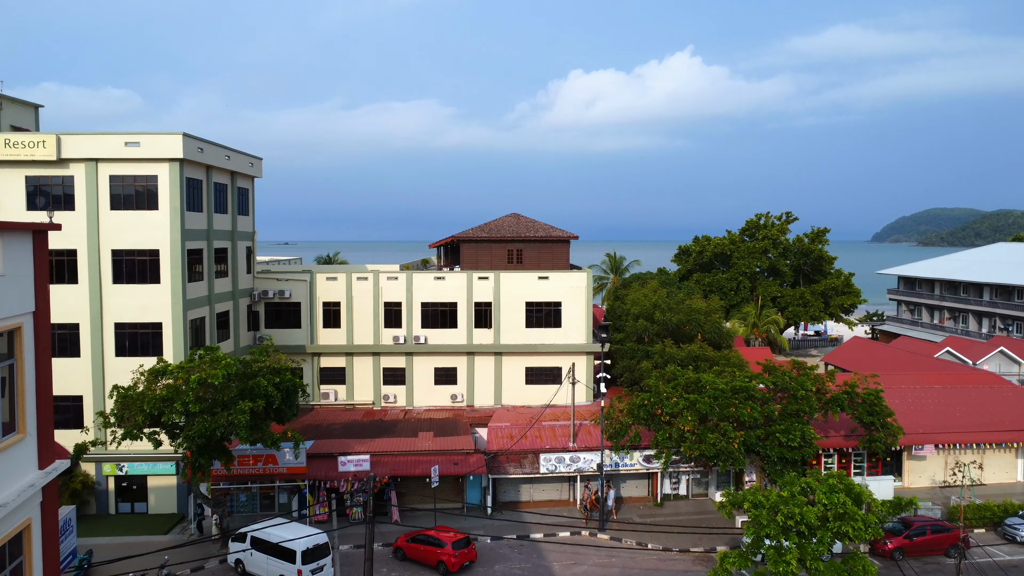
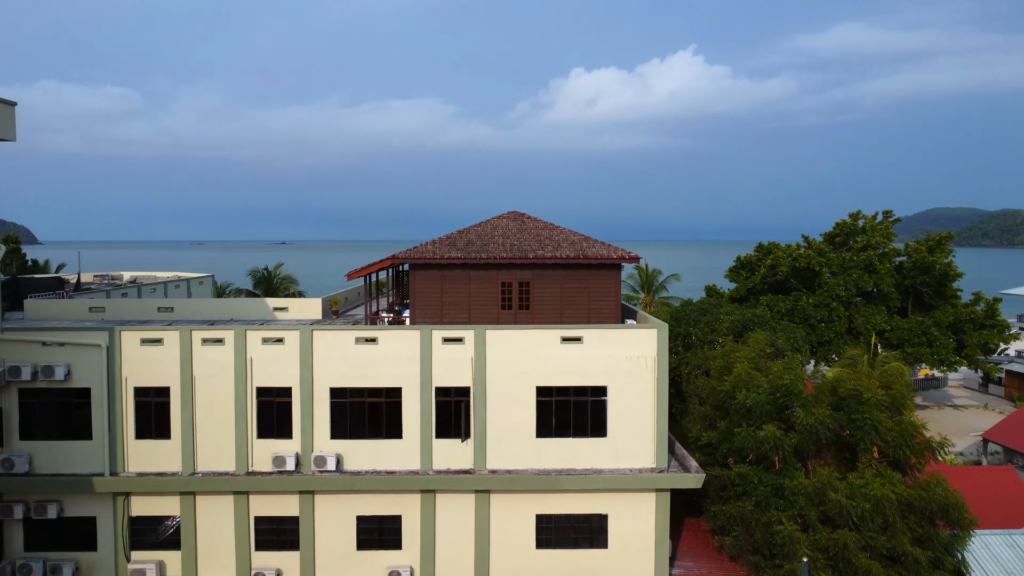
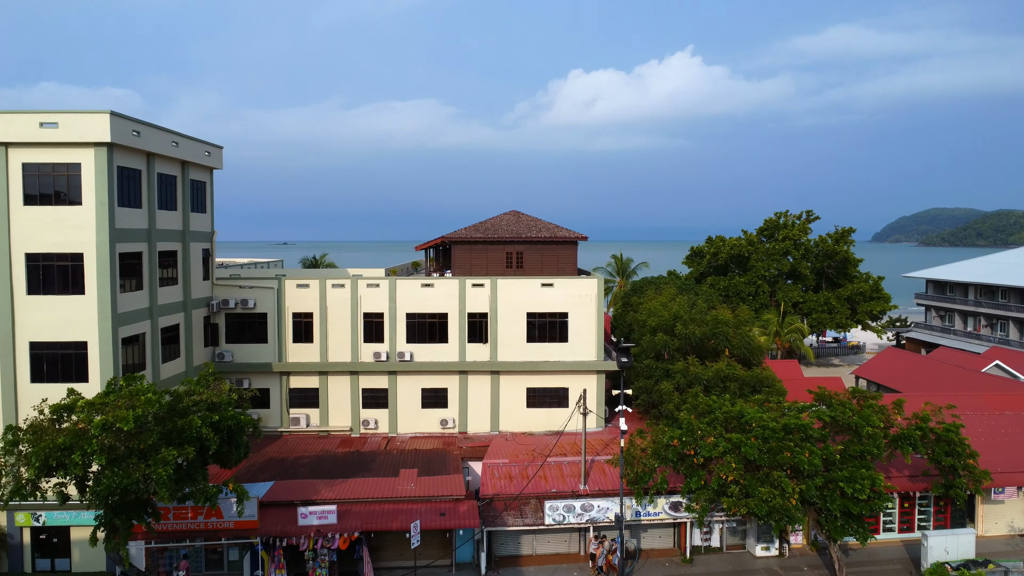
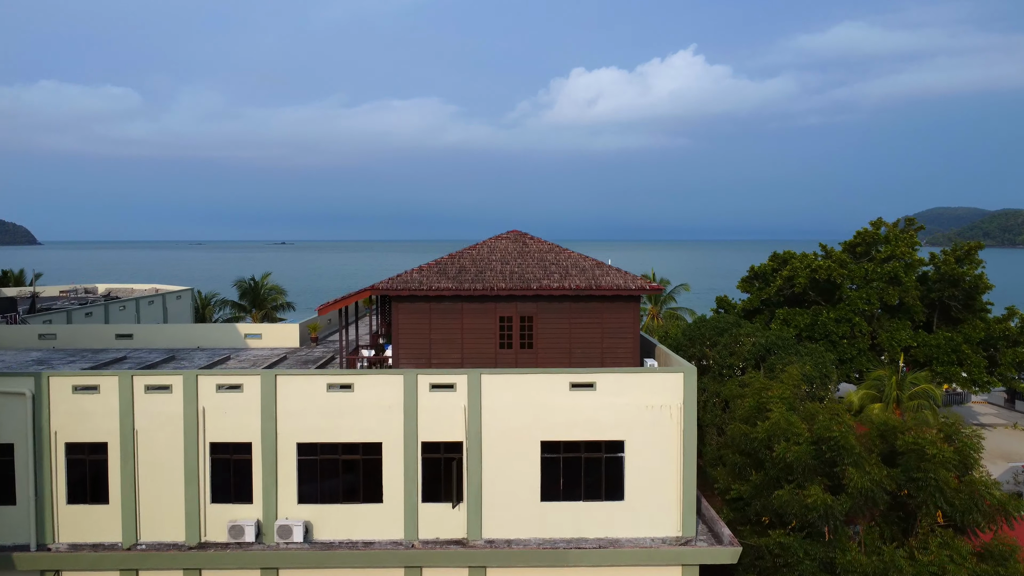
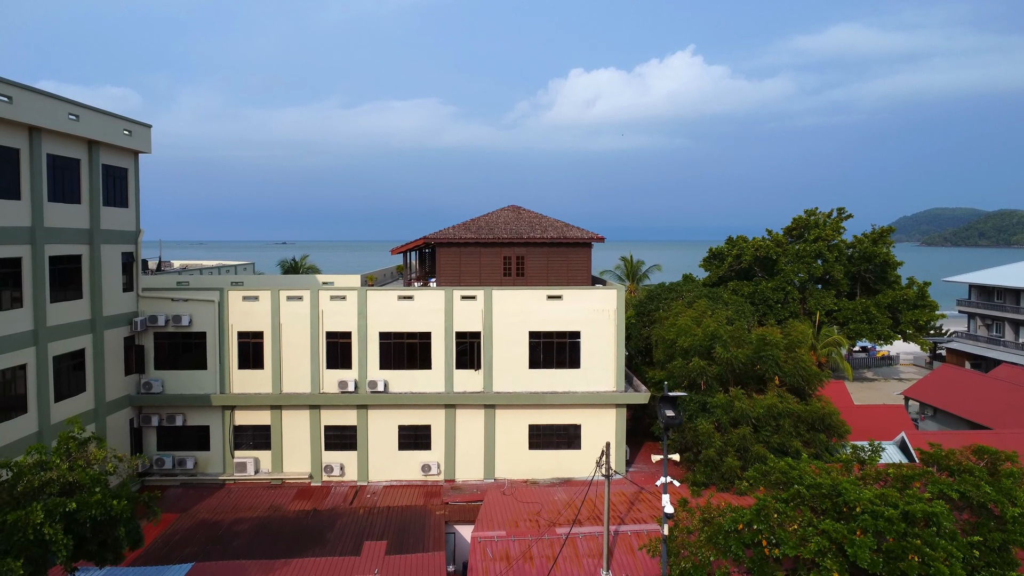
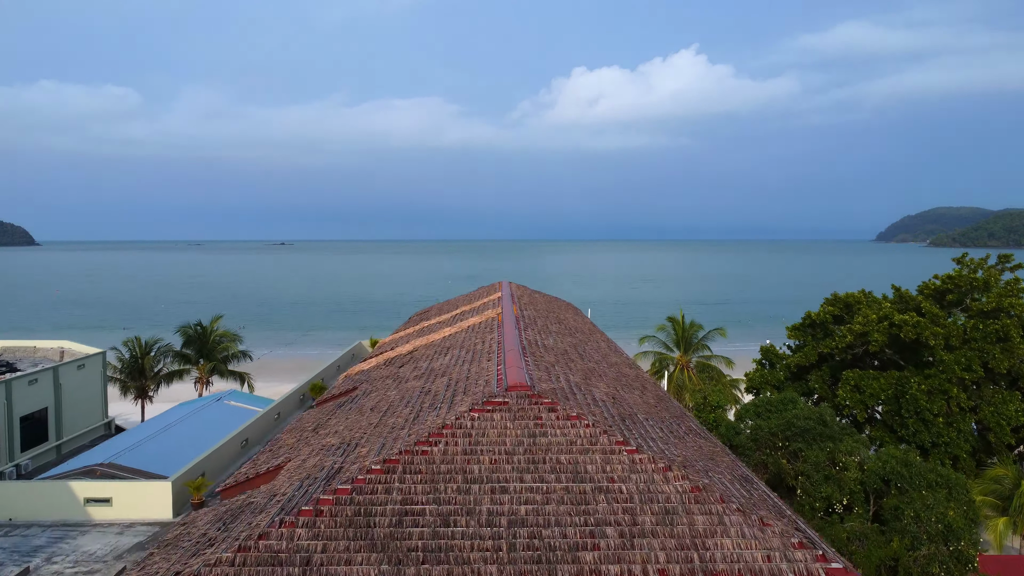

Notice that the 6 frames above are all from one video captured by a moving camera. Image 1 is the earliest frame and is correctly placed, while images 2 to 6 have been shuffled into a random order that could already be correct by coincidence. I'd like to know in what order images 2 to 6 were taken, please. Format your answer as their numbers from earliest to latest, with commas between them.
3, 5, 2, 4, 6
